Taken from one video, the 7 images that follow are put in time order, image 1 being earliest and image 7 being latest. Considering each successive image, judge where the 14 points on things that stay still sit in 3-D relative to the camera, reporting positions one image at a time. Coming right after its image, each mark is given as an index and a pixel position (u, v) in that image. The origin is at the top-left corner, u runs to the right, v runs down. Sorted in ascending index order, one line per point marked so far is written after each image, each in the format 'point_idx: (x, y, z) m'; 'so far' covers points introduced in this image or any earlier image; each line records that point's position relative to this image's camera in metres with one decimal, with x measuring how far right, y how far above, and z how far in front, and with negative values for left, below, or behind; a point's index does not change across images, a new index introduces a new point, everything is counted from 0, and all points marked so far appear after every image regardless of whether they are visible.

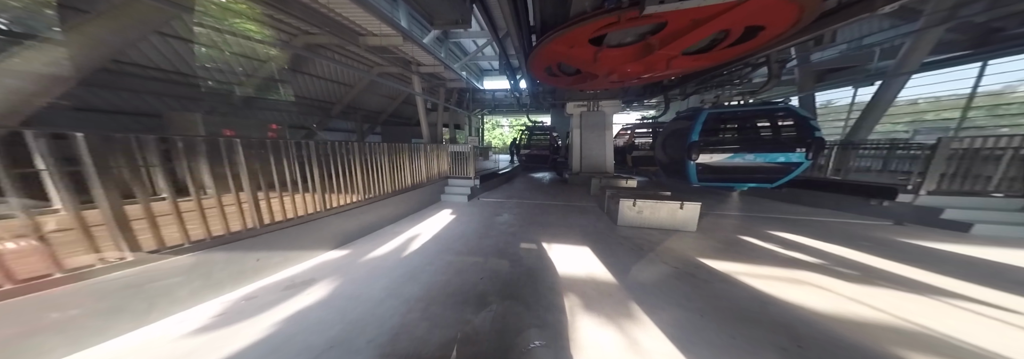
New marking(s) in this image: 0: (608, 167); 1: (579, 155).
0: (+3.2, +0.4, +7.1) m
1: (+2.4, +0.9, +7.5) m
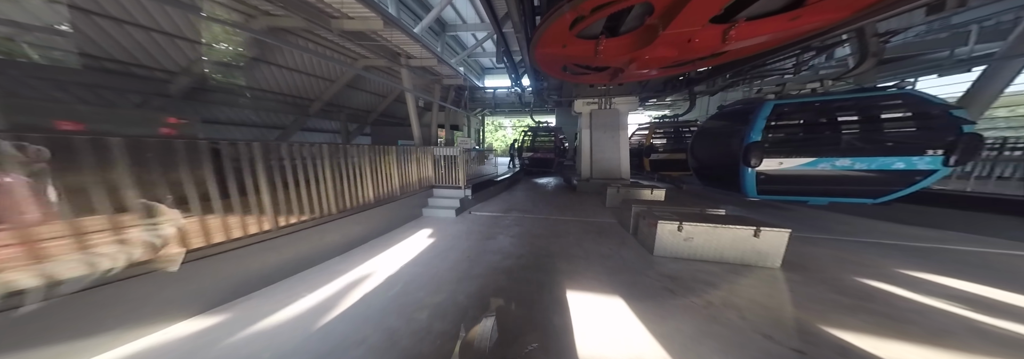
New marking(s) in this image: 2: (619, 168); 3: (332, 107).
0: (+3.3, +0.2, +6.2) m
1: (+2.4, +0.6, +6.7) m
2: (+3.1, +0.3, +6.2) m
3: (-5.5, +2.2, +6.5) m
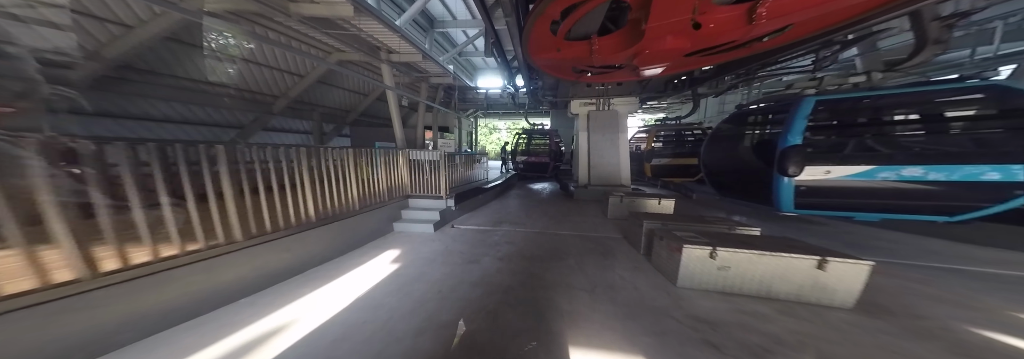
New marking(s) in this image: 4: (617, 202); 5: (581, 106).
0: (+3.0, 0.0, +5.8) m
1: (+2.2, +0.5, +6.2) m
2: (+2.9, +0.1, +5.8) m
3: (-5.7, +2.0, +5.8) m
4: (+1.9, -0.4, +3.8) m
5: (+2.2, +2.3, +6.5) m
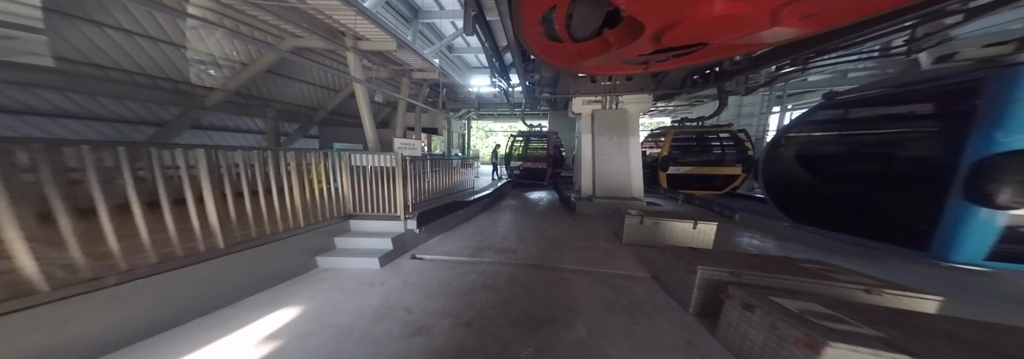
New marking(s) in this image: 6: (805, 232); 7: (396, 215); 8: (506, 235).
0: (+2.8, -0.3, +4.9) m
1: (+2.0, +0.2, +5.4) m
2: (+2.7, -0.1, +4.9) m
3: (-5.9, +1.8, +5.0) m
4: (+1.7, -0.6, +2.9) m
5: (+2.0, +2.1, +5.7) m
6: (+4.9, -0.9, +3.5) m
7: (-1.5, -0.5, +2.6) m
8: (-0.1, -0.9, +3.5) m
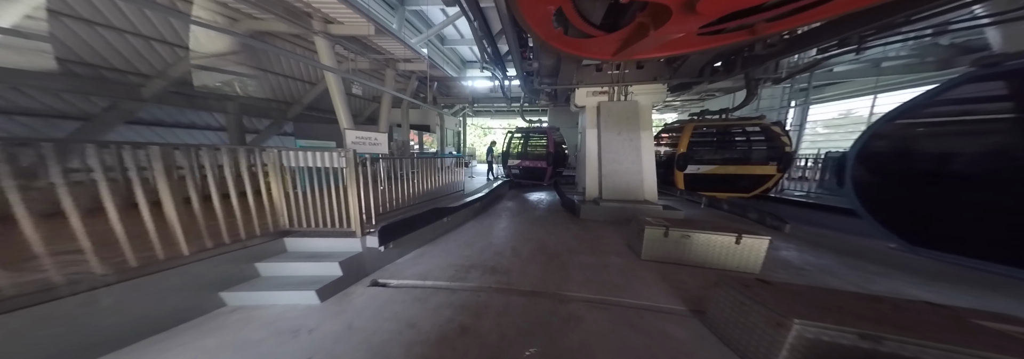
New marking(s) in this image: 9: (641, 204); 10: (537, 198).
0: (+2.8, -0.3, +4.3) m
1: (+1.9, +0.2, +4.8) m
2: (+2.6, -0.1, +4.3) m
3: (-6.0, +1.8, +4.4) m
4: (+1.6, -0.6, +2.4) m
5: (+1.9, +2.0, +5.1) m
6: (+4.8, -0.9, +3.0) m
7: (-1.5, -0.5, +2.1) m
8: (-0.2, -0.9, +2.9) m
9: (+2.5, -0.5, +4.2) m
10: (+0.8, -0.6, +6.8) m
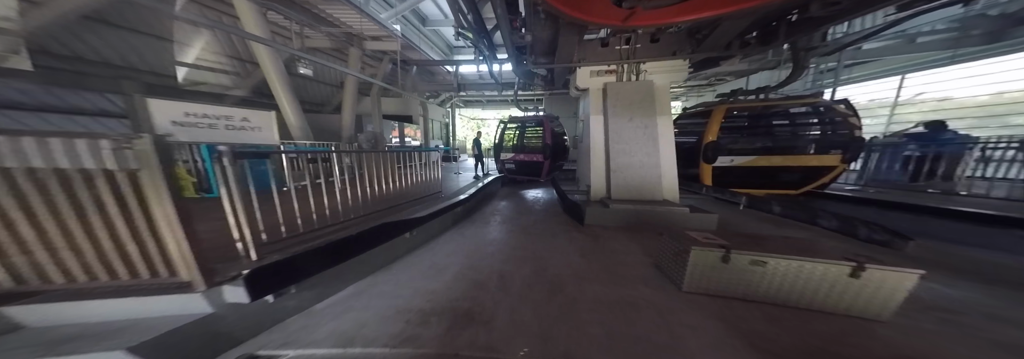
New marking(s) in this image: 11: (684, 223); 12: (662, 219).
0: (+2.6, -0.2, +3.6) m
1: (+1.7, +0.3, +4.0) m
2: (+2.4, 0.0, +3.5) m
3: (-6.2, +1.7, +3.5) m
4: (+1.5, -0.6, +1.6) m
5: (+1.6, +2.1, +4.3) m
6: (+4.7, -0.8, +2.2) m
7: (-1.7, -0.5, +1.2) m
8: (-0.3, -0.9, +2.1) m
9: (+2.4, -0.4, +3.4) m
10: (+0.6, -0.6, +6.0) m
11: (+2.6, -0.6, +3.1) m
12: (+2.3, -0.6, +3.2) m
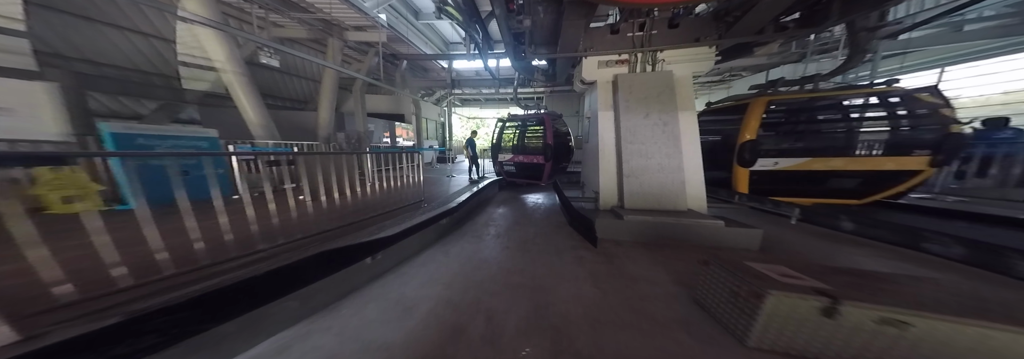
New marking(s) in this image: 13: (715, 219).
0: (+2.5, -0.3, +3.0) m
1: (+1.6, +0.2, +3.4) m
2: (+2.4, -0.1, +3.0) m
3: (-6.3, +1.6, +3.0) m
4: (+1.4, -0.7, +1.0) m
5: (+1.6, +2.0, +3.8) m
6: (+4.6, -0.9, +1.7) m
7: (-1.7, -0.6, +0.7) m
8: (-0.4, -1.0, +1.6) m
9: (+2.3, -0.5, +2.8) m
10: (+0.5, -0.7, +5.5) m
11: (+2.5, -0.7, +2.6) m
12: (+2.2, -0.7, +2.7) m
13: (+2.5, -0.5, +2.6) m
